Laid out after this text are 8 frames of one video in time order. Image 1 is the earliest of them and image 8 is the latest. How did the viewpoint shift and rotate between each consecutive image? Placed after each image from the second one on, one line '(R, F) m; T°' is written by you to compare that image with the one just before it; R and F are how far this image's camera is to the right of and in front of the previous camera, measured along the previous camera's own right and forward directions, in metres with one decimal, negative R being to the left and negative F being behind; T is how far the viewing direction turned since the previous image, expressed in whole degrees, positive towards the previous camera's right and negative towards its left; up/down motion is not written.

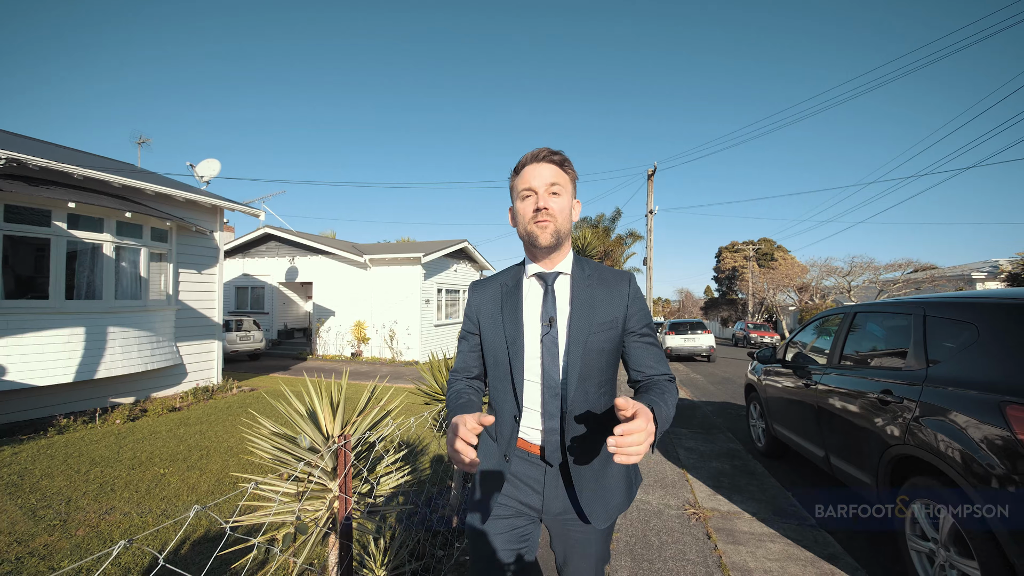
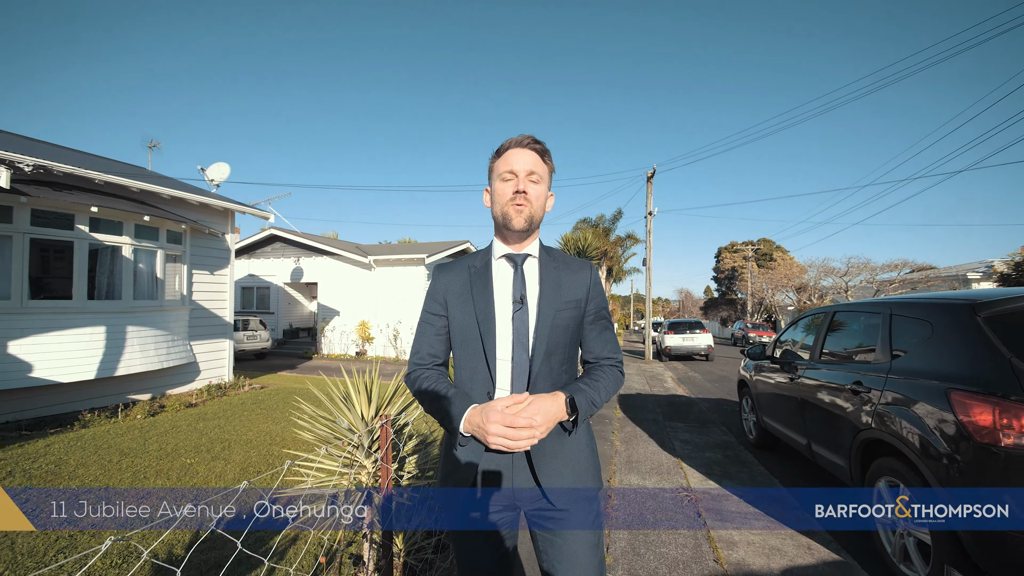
(-0.1, -0.3) m; 0°
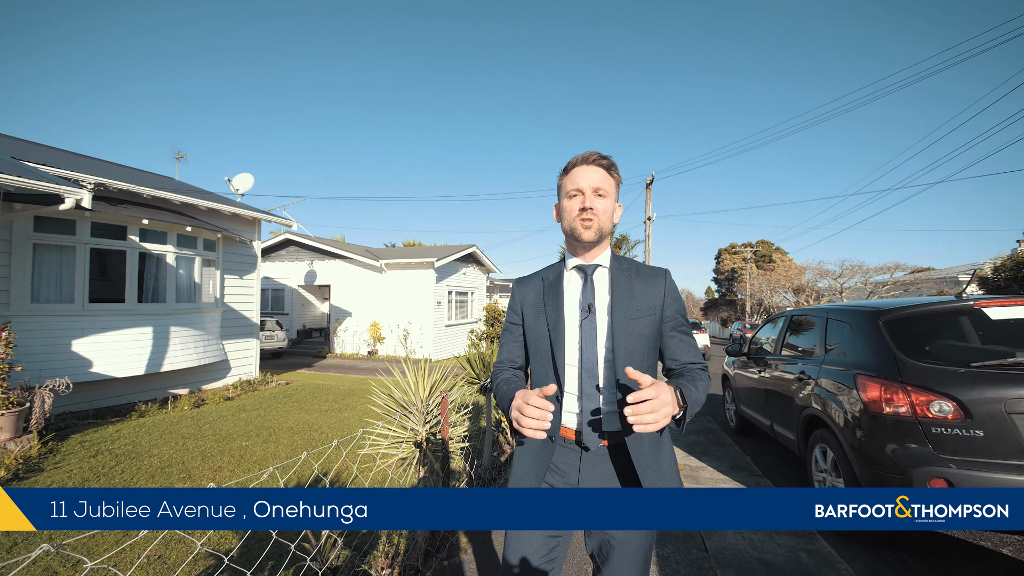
(-0.1, -0.7) m; 0°
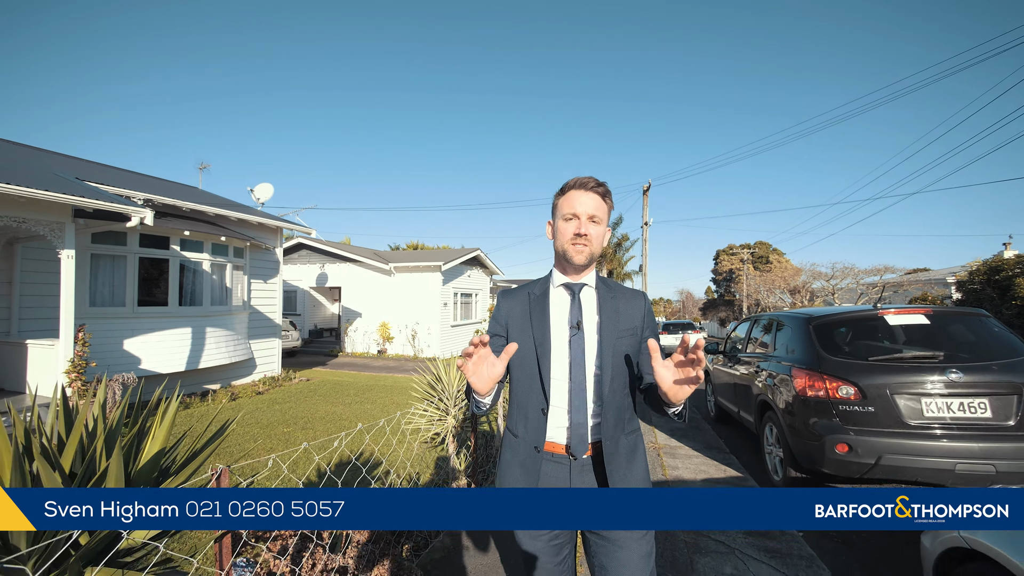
(-0.1, -0.8) m; 0°
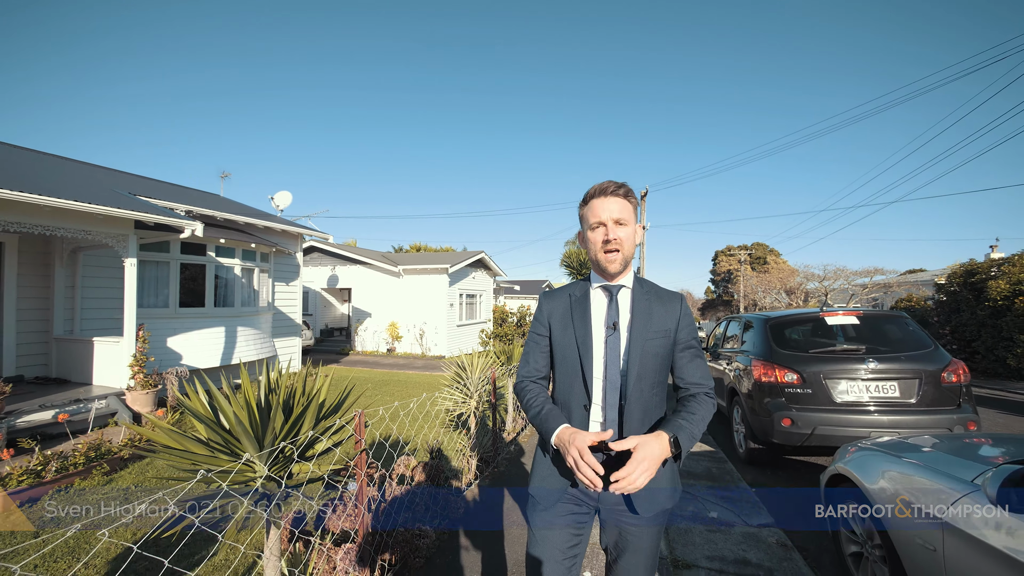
(-0.1, -0.8) m; 0°
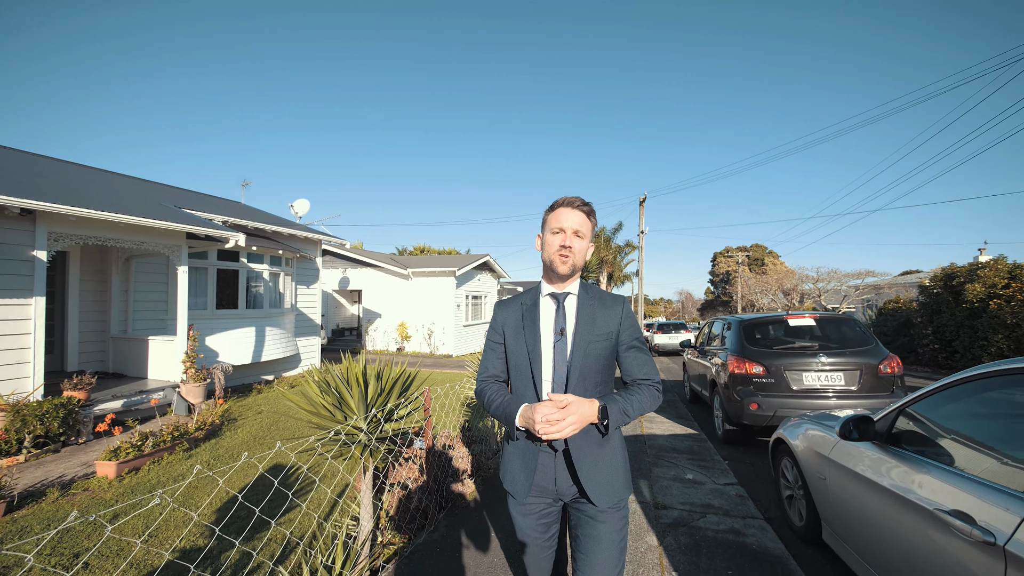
(-0.2, -0.8) m; 0°
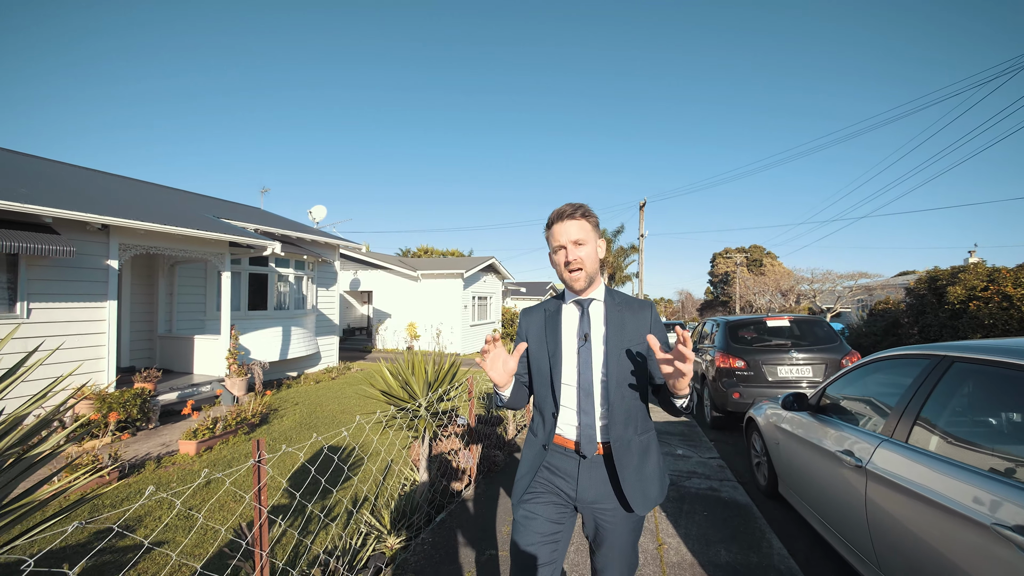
(-0.2, -0.8) m; 0°
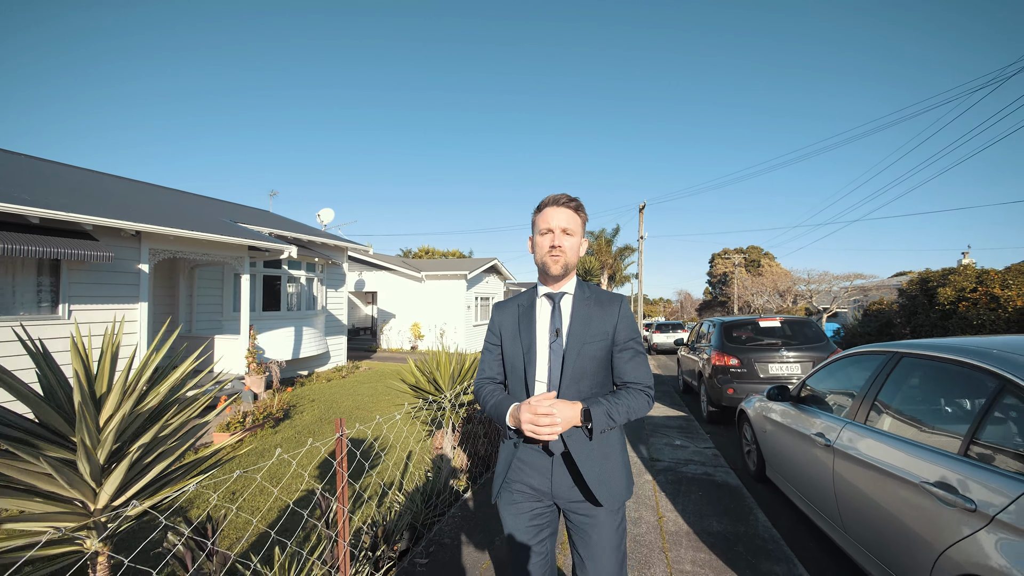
(-0.1, -0.4) m; 0°
